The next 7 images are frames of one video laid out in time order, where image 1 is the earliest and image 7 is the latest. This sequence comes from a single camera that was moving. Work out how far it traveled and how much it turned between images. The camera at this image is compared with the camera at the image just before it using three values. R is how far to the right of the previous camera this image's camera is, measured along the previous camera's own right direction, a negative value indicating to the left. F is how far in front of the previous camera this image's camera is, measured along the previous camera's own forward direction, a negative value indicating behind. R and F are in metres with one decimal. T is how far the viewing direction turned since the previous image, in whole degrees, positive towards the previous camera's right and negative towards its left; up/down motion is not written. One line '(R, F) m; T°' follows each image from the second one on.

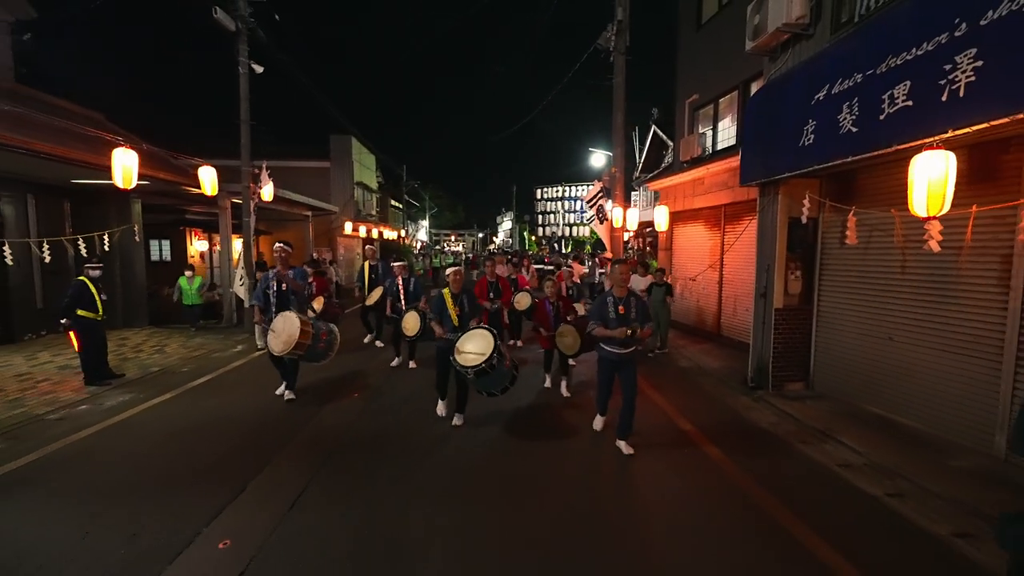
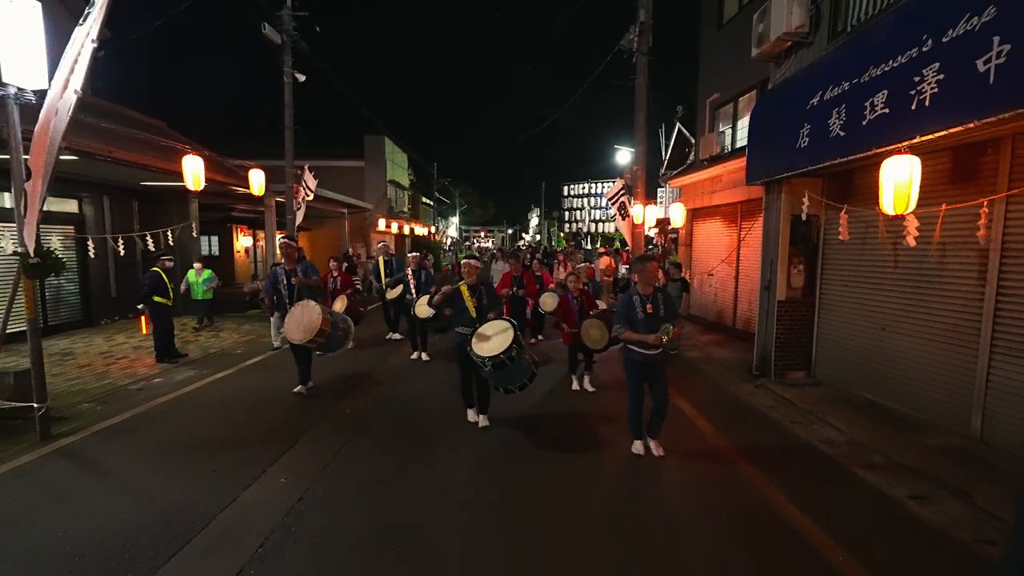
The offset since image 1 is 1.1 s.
(+0.2, -0.7) m; -4°
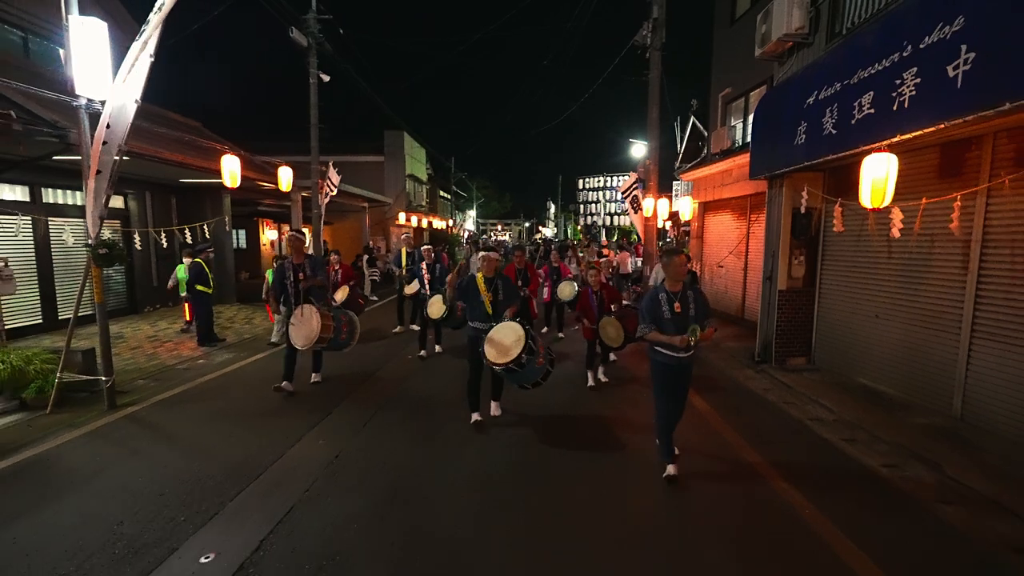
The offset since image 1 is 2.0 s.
(+0.1, -0.6) m; -2°
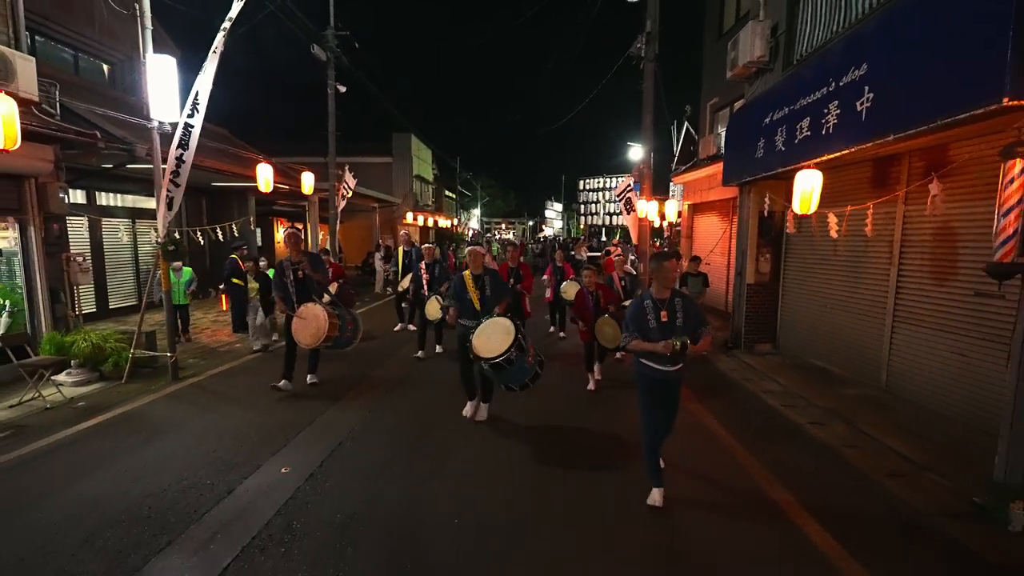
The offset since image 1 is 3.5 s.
(+0.1, -1.2) m; -1°
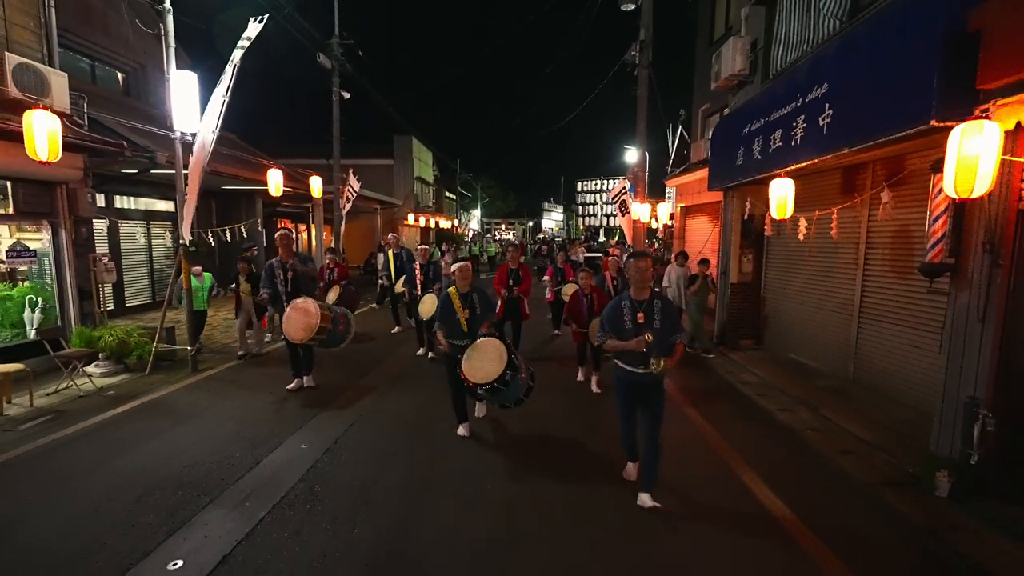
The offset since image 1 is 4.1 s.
(+0.1, -0.6) m; 0°
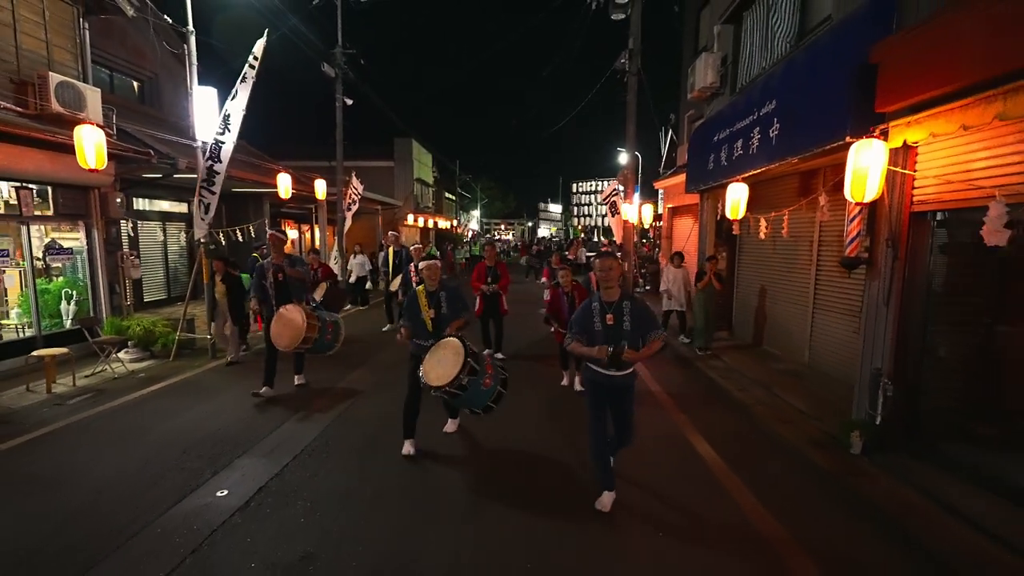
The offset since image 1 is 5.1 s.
(+0.2, -0.9) m; 0°
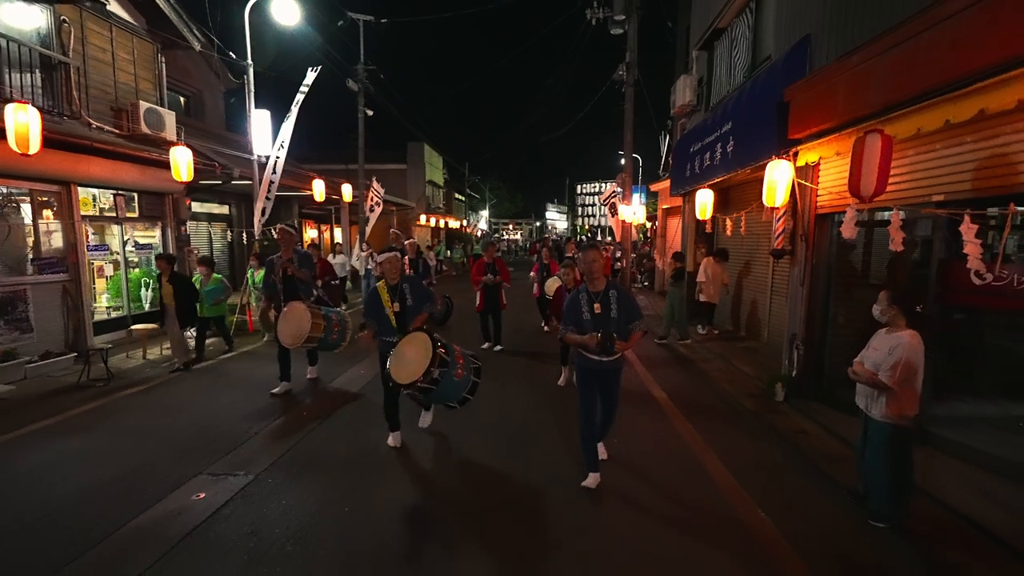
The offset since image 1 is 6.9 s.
(+0.1, -1.6) m; -1°
